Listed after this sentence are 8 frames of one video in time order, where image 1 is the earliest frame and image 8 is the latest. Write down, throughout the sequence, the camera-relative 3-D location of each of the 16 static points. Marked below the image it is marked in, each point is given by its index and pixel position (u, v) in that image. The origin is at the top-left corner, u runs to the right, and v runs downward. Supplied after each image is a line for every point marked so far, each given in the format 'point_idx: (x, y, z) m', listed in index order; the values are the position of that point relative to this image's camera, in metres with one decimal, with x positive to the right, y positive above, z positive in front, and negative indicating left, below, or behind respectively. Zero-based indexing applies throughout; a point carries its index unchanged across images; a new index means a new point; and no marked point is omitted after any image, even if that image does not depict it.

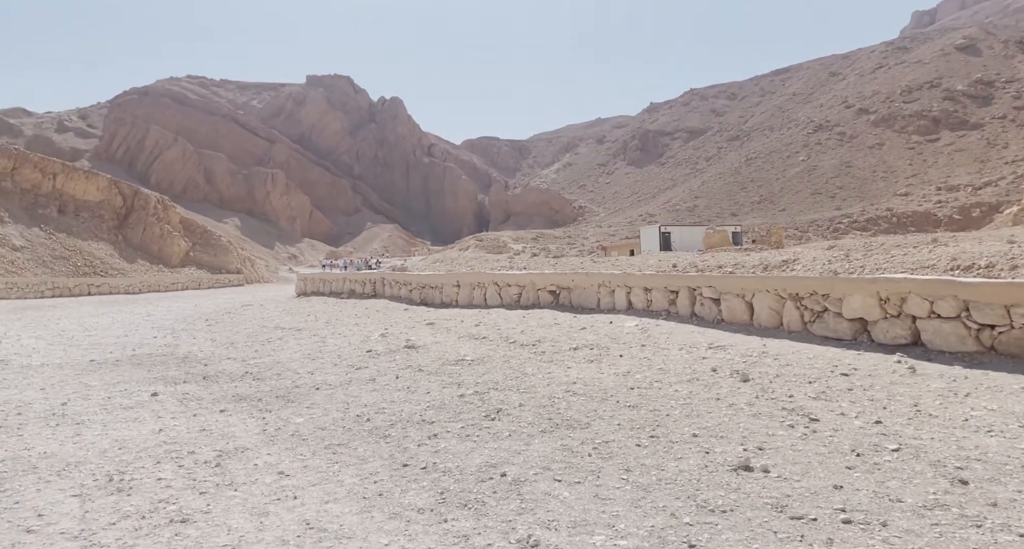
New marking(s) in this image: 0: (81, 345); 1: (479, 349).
0: (-5.6, -0.9, +7.8) m
1: (-0.3, -0.6, +5.2) m
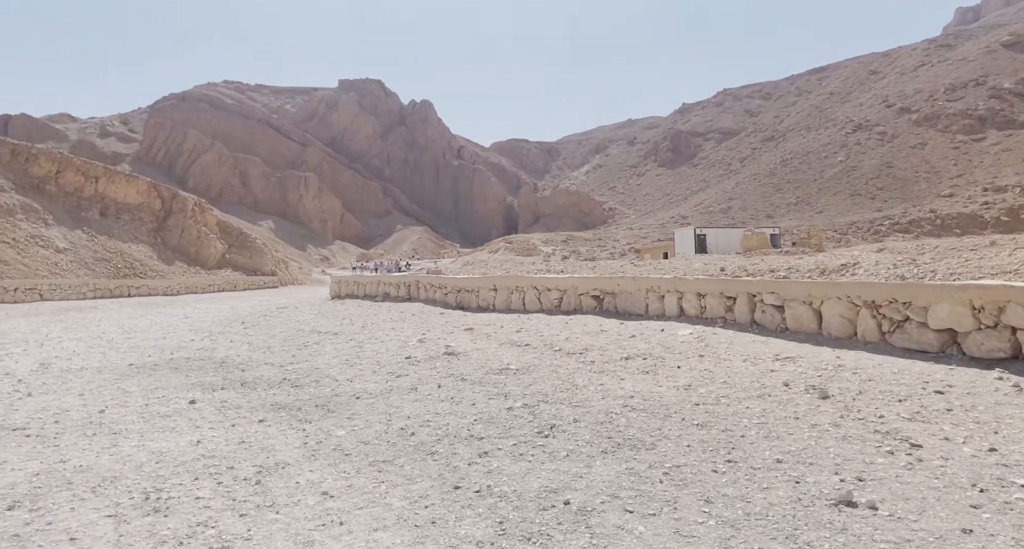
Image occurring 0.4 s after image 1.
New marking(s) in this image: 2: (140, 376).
0: (-5.1, -1.0, +7.8) m
1: (+0.1, -0.7, +4.9) m
2: (-3.5, -1.0, +5.6) m
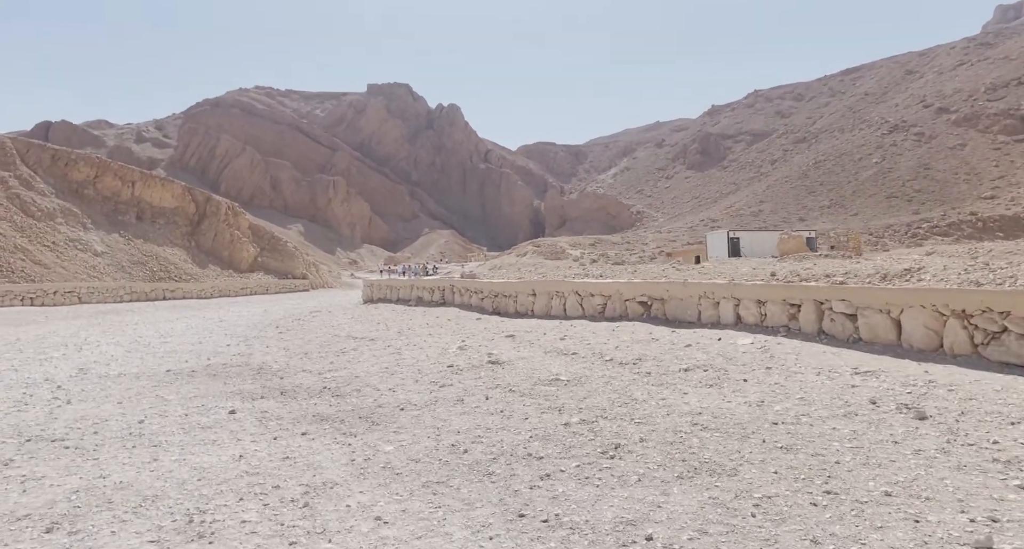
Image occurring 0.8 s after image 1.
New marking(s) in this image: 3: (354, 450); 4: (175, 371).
0: (-4.6, -1.0, +7.8) m
1: (+0.5, -0.7, +4.7) m
2: (-3.0, -1.0, +5.5) m
3: (-0.9, -1.0, +3.3) m
4: (-3.4, -1.0, +6.2) m
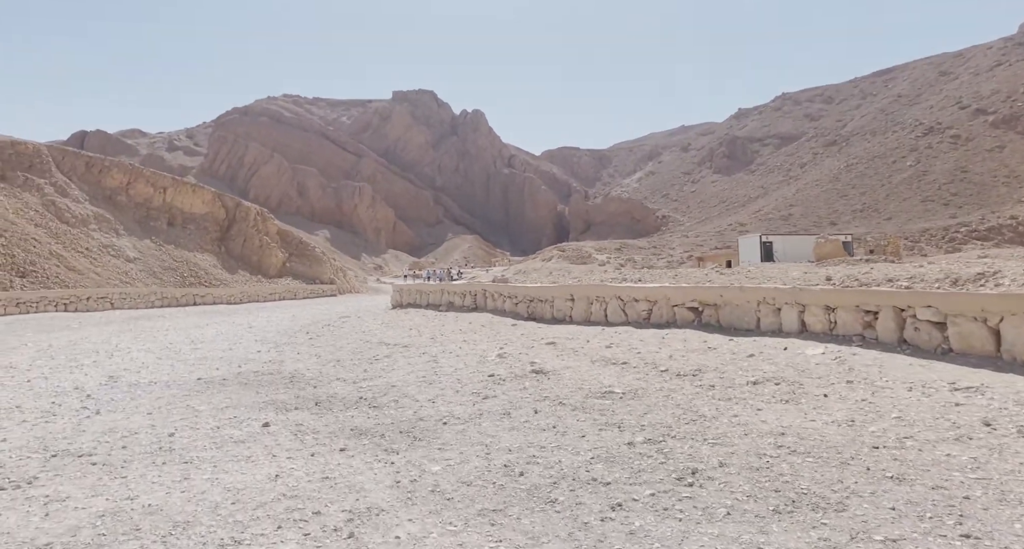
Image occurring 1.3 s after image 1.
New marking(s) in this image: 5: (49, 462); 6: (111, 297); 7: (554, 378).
0: (-4.1, -1.1, +7.6) m
1: (+0.8, -0.8, +4.4) m
2: (-2.7, -1.0, +5.3) m
3: (-0.6, -1.0, +3.0) m
4: (-3.0, -1.1, +6.0) m
5: (-2.5, -1.0, +3.3) m
6: (-10.3, -0.6, +15.4) m
7: (+0.3, -0.8, +4.7) m
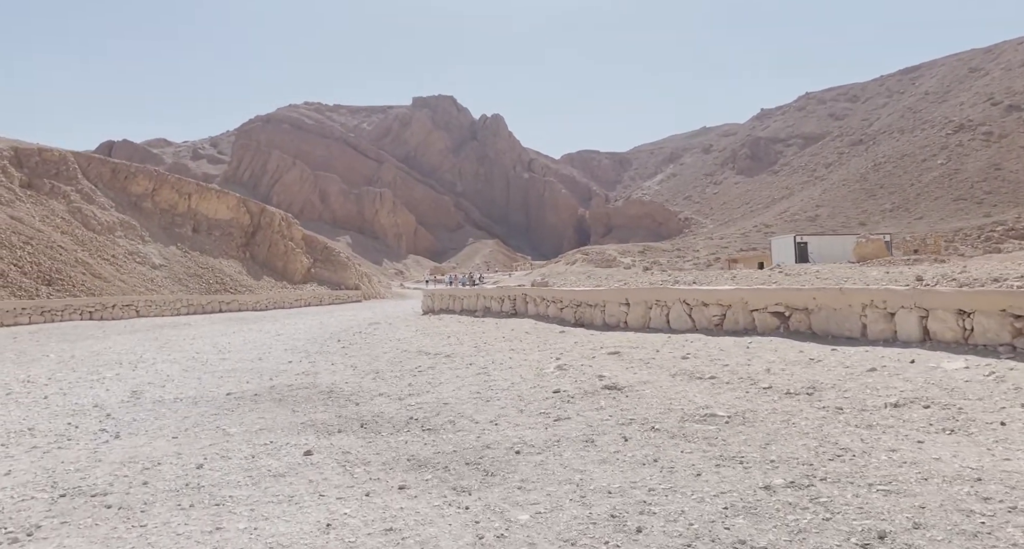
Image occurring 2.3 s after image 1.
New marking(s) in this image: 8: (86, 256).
0: (-3.5, -1.1, +7.1) m
1: (+1.3, -0.8, +3.7) m
2: (-2.1, -1.1, +4.8) m
3: (-0.1, -1.0, +2.4) m
4: (-2.5, -1.1, +5.5) m
5: (-2.1, -1.1, +2.8) m
6: (-9.4, -0.8, +15.1) m
7: (+0.8, -0.8, +4.1) m
8: (-11.7, +0.5, +16.6) m
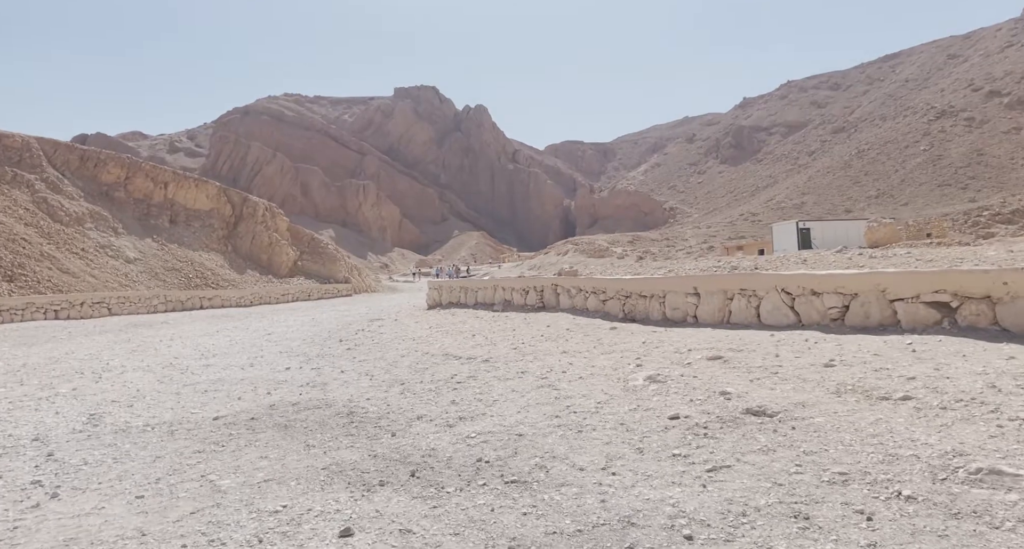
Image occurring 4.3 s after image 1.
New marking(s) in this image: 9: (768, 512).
0: (-3.0, -1.0, +5.8) m
1: (+1.8, -0.7, +2.5) m
2: (-1.6, -1.0, +3.5) m
3: (+0.5, -0.9, +1.2) m
4: (-2.0, -1.0, +4.2) m
5: (-1.5, -1.0, +1.5) m
6: (-9.2, -0.6, +13.6) m
7: (+1.4, -0.7, +2.8) m
8: (-11.5, +0.6, +15.1) m
9: (+0.9, -0.8, +2.1) m
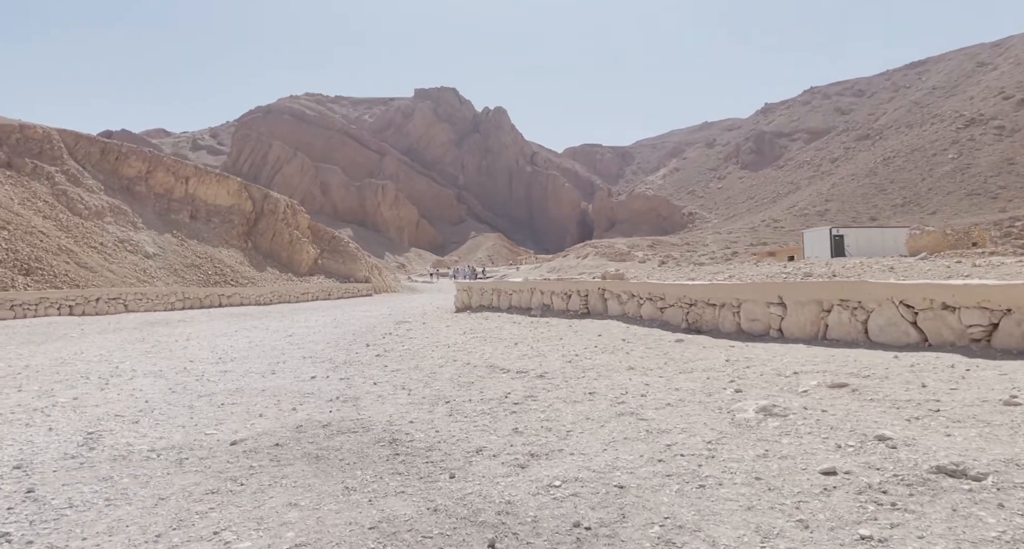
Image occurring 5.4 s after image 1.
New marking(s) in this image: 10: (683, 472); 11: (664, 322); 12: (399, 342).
0: (-2.5, -1.0, +5.1) m
1: (+2.3, -0.7, +1.7) m
2: (-1.2, -1.0, +2.8) m
3: (+0.8, -0.9, +0.4) m
4: (-1.5, -1.0, +3.5) m
5: (-1.1, -1.0, +0.8) m
6: (-8.5, -0.5, +13.1) m
7: (+1.8, -0.8, +2.1) m
8: (-10.8, +0.8, +14.6) m
9: (+1.3, -0.9, +1.4) m
10: (+0.7, -0.9, +2.7) m
11: (+1.7, -0.5, +6.6) m
12: (-1.5, -0.9, +8.1) m
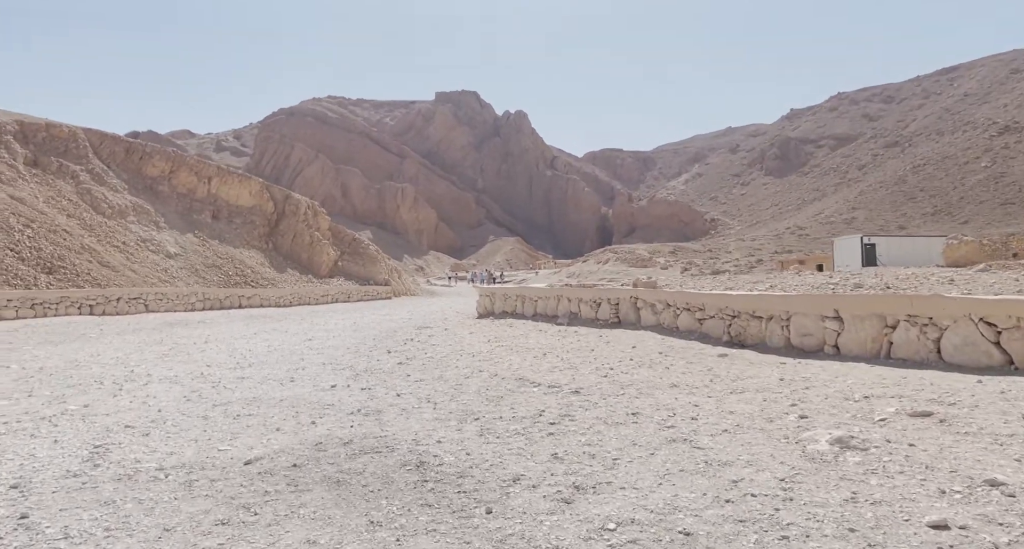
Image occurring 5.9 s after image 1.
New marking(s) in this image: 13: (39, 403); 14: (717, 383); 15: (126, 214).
0: (-2.3, -1.0, +4.9) m
1: (+2.4, -0.8, +1.3) m
2: (-1.0, -1.0, +2.5) m
3: (+1.0, -1.0, +0.1) m
4: (-1.3, -1.0, +3.2) m
5: (-1.0, -1.0, +0.5) m
6: (-8.0, -0.5, +13.0) m
7: (+1.9, -0.8, +1.7) m
8: (-10.2, +0.8, +14.6) m
9: (+1.5, -0.9, +1.0) m
10: (+0.9, -0.9, +2.3) m
11: (+2.0, -0.6, +6.2) m
12: (-1.2, -1.0, +7.8) m
13: (-3.8, -1.0, +4.8) m
14: (+1.5, -0.8, +4.5) m
15: (-10.7, +1.7, +16.7) m
